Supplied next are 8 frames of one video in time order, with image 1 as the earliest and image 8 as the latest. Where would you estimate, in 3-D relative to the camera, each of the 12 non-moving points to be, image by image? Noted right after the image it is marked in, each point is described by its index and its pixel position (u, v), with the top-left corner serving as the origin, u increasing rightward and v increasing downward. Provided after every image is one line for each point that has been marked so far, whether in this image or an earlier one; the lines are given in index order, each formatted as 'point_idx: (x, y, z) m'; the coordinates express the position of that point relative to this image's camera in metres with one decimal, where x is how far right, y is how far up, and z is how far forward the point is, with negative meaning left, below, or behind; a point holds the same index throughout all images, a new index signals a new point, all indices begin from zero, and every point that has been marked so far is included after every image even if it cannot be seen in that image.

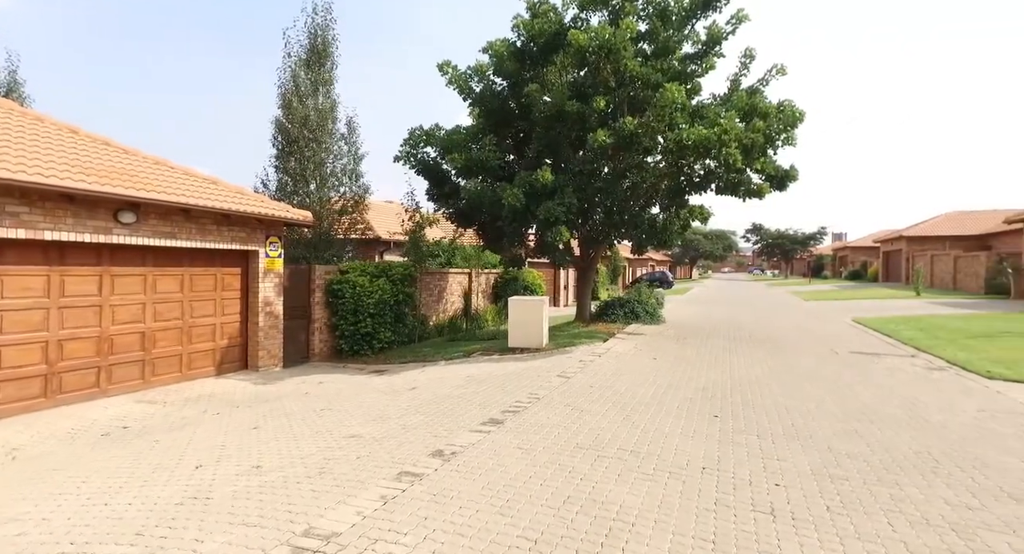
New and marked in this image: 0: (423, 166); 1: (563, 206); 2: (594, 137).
0: (-2.6, +3.1, +14.7) m
1: (+1.2, +1.7, +12.1) m
2: (+1.8, +3.1, +11.6) m
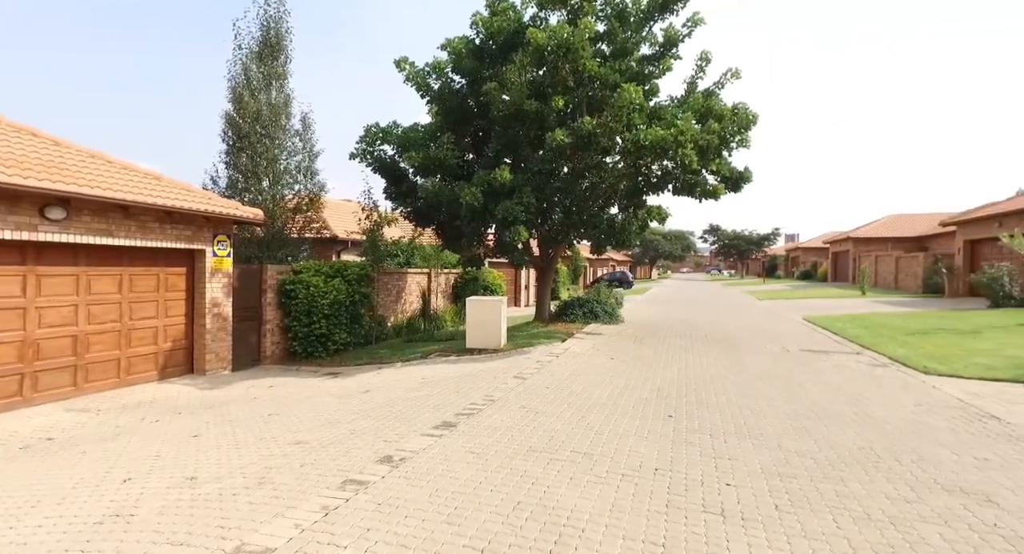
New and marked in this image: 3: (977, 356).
0: (-3.7, +3.1, +14.3) m
1: (+0.2, +1.7, +12.0) m
2: (+0.8, +3.1, +11.5) m
3: (+8.7, -1.5, +9.6) m
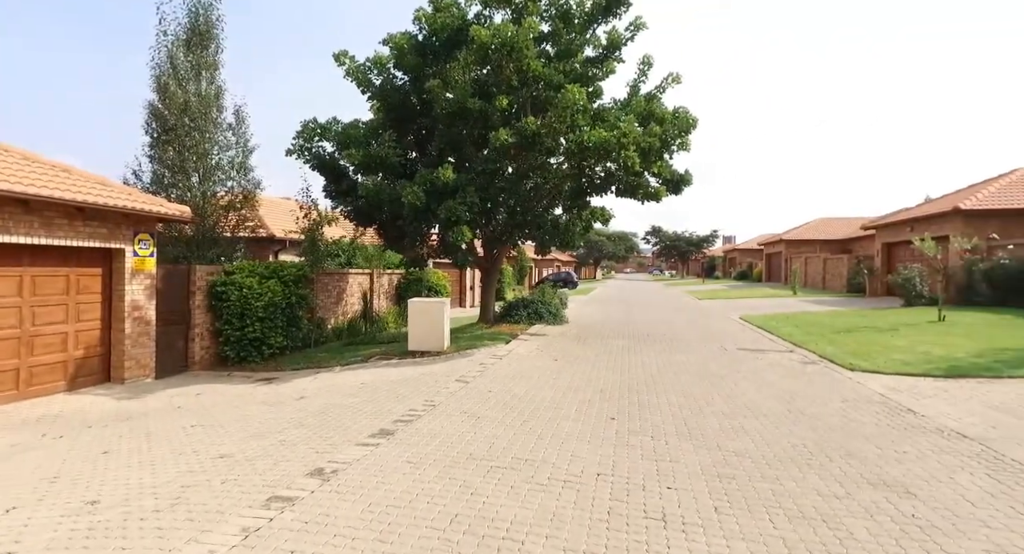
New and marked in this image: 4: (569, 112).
0: (-5.2, +3.1, +13.7) m
1: (-1.1, +1.6, +11.8) m
2: (-0.4, +3.1, +11.3) m
3: (+7.7, -1.5, +10.2) m
4: (+1.2, +3.7, +11.6) m
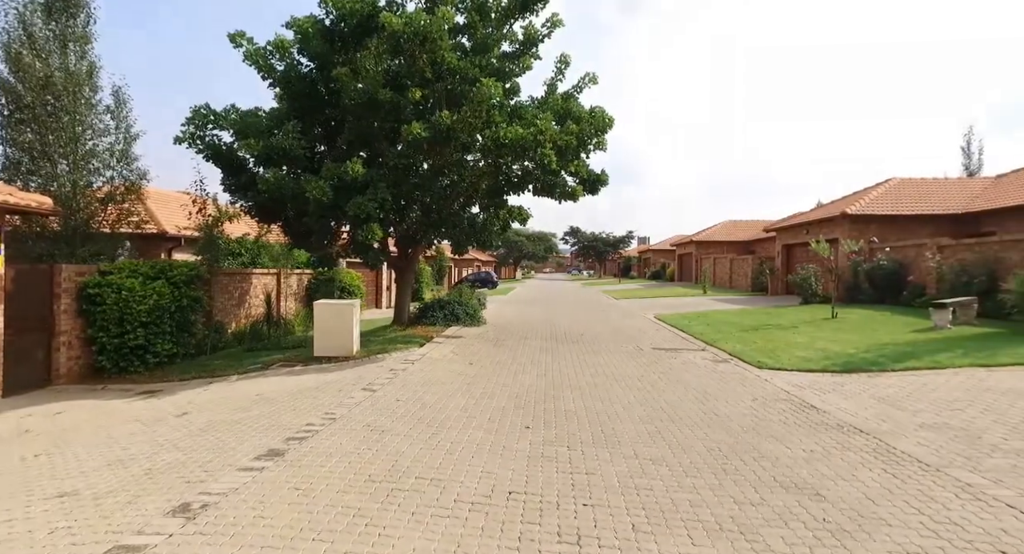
0: (-7.2, +3.1, +12.3) m
1: (-2.9, +1.6, +11.1) m
2: (-2.1, +3.1, +10.7) m
3: (+6.0, -1.5, +10.8) m
4: (-0.6, +3.7, +11.2) m
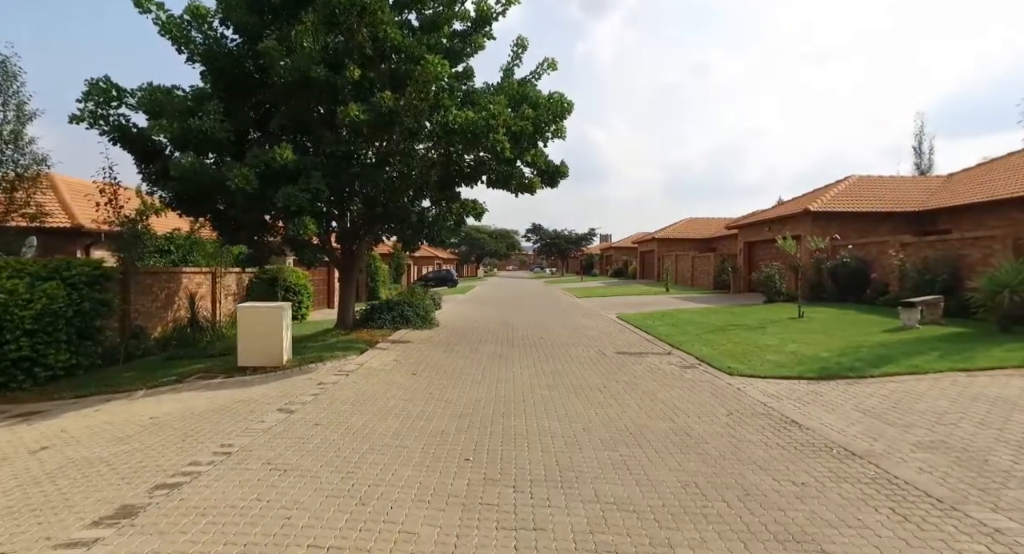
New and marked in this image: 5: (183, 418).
0: (-8.3, +3.1, +10.8) m
1: (-3.8, +1.6, +9.9) m
2: (-3.1, +3.1, +9.5) m
3: (+5.0, -1.5, +10.2) m
4: (-1.6, +3.7, +10.1) m
5: (-4.0, -1.8, +6.2) m
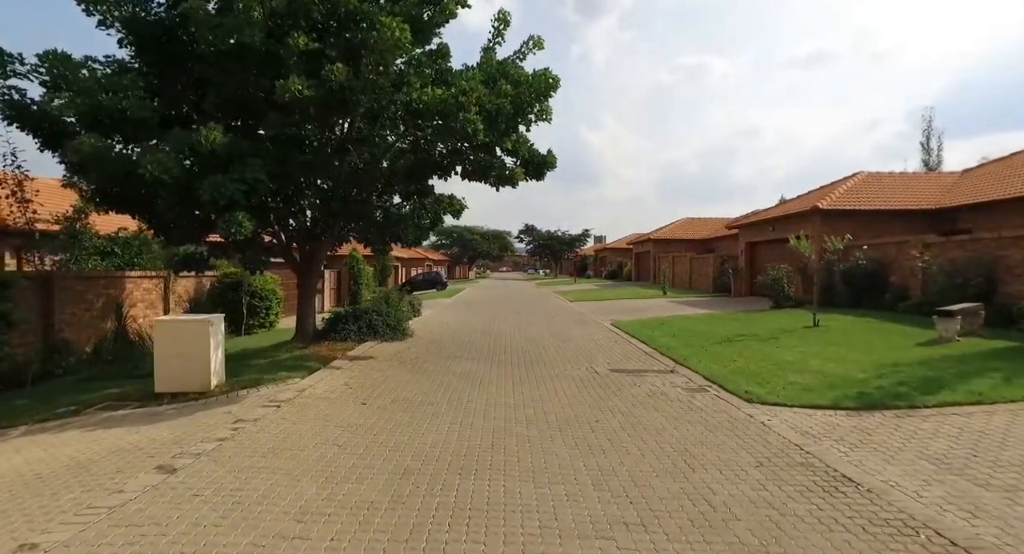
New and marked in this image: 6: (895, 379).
0: (-8.7, +2.9, +9.1) m
1: (-4.2, +1.5, +8.2) m
2: (-3.5, +3.0, +7.9) m
3: (+4.6, -1.6, +8.7) m
4: (-2.0, +3.6, +8.5) m
5: (-4.3, -1.9, +4.6) m
6: (+5.6, -1.5, +7.6) m
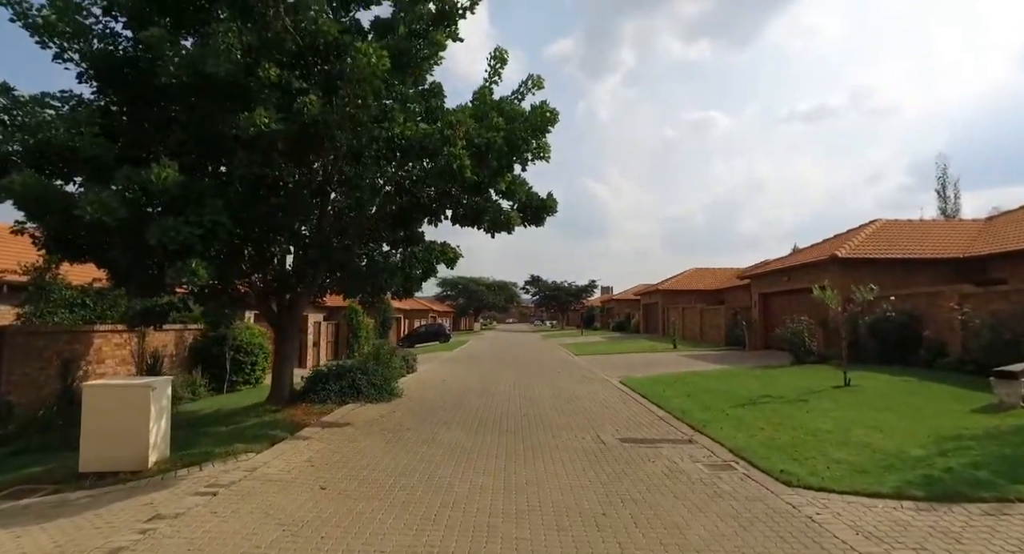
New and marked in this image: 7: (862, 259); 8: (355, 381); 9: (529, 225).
0: (-8.8, +2.0, +8.4) m
1: (-4.4, +0.7, +7.3) m
2: (-3.6, +2.2, +7.2) m
3: (+4.5, -2.4, +7.3) m
4: (-2.1, +2.8, +7.8) m
5: (-4.5, -2.3, +3.3) m
6: (+5.5, -2.2, +6.3) m
7: (+12.0, +0.6, +17.7) m
8: (-3.6, -2.4, +12.1) m
9: (+0.3, +1.0, +10.1) m
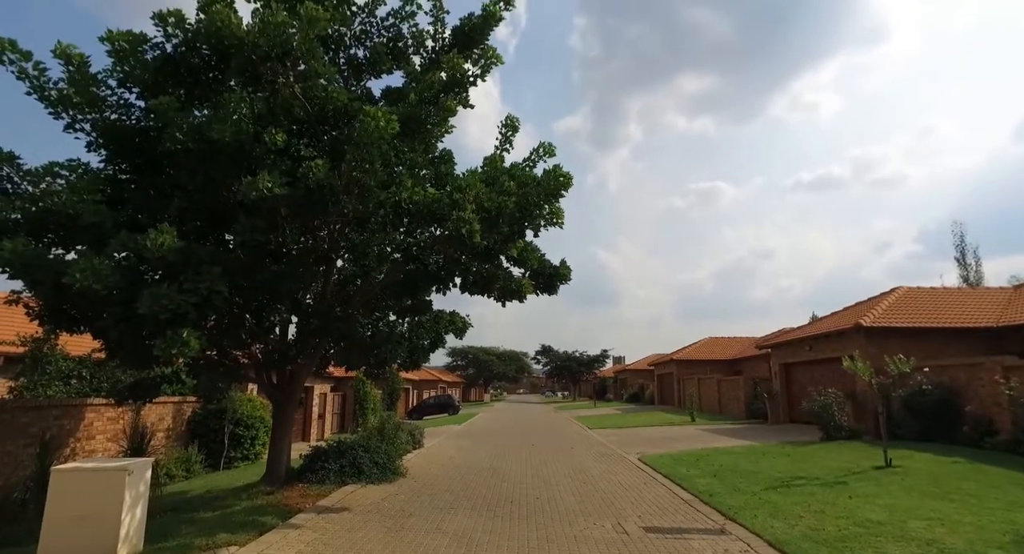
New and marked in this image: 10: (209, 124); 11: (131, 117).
0: (-8.6, +0.9, +8.3) m
1: (-4.2, -0.2, +7.0) m
2: (-3.5, +1.3, +7.0) m
3: (+4.7, -3.3, +6.4) m
4: (-1.9, +1.7, +7.7) m
5: (-4.4, -2.7, +2.6) m
6: (+5.7, -2.9, +5.4) m
7: (+12.3, -1.6, +17.0) m
8: (-3.4, -4.0, +11.3) m
9: (+0.5, -0.3, +9.7) m
10: (-4.3, +2.1, +7.6) m
11: (-6.4, +2.7, +8.9) m
